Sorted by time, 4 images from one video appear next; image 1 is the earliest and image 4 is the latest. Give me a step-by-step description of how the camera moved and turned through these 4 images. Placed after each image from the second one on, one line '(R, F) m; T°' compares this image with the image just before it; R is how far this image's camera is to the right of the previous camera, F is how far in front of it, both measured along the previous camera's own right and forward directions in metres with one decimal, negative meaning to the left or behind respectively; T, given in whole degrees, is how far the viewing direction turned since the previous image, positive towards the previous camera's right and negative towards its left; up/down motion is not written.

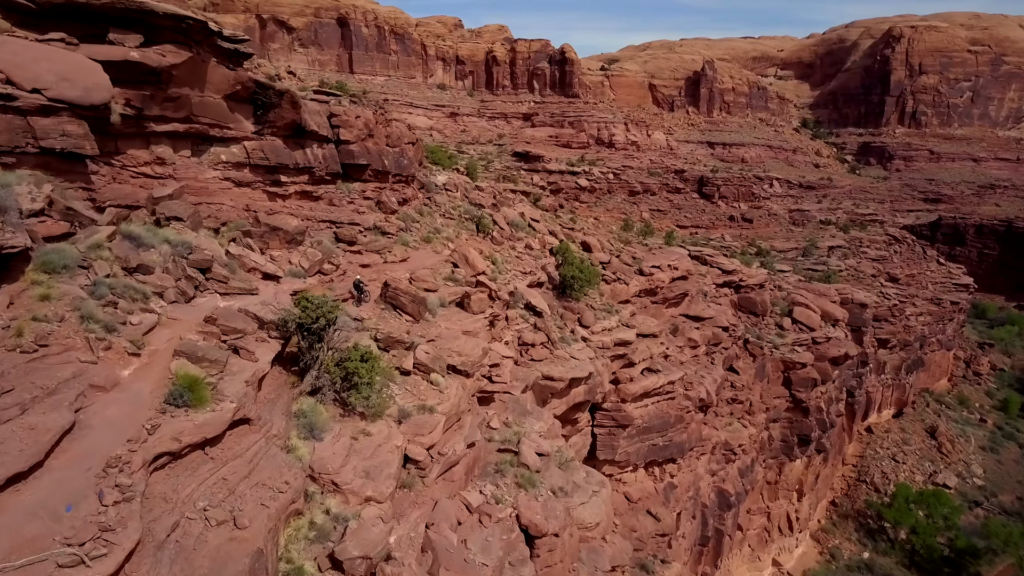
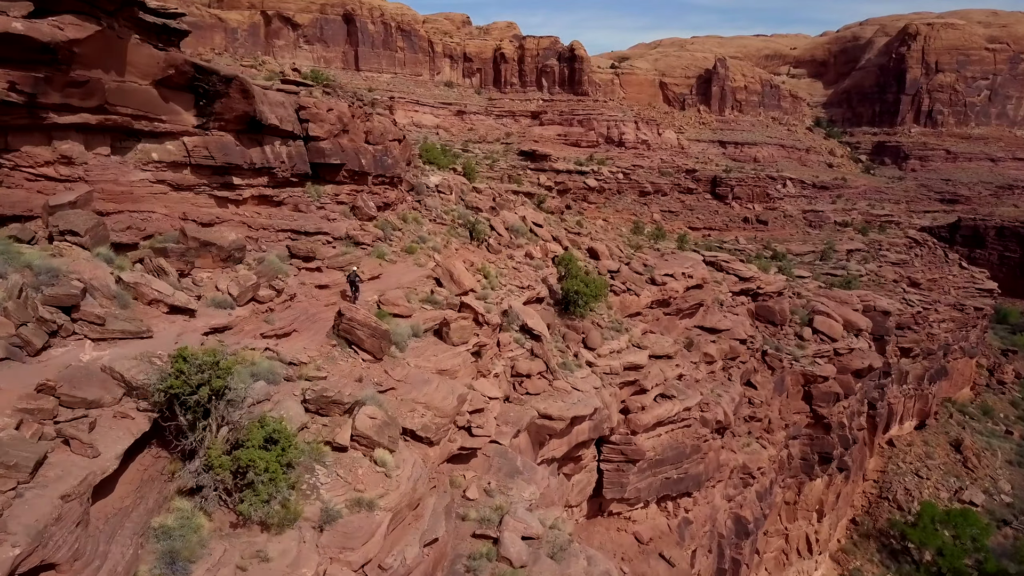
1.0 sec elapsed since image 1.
(+0.2, +1.4) m; -1°
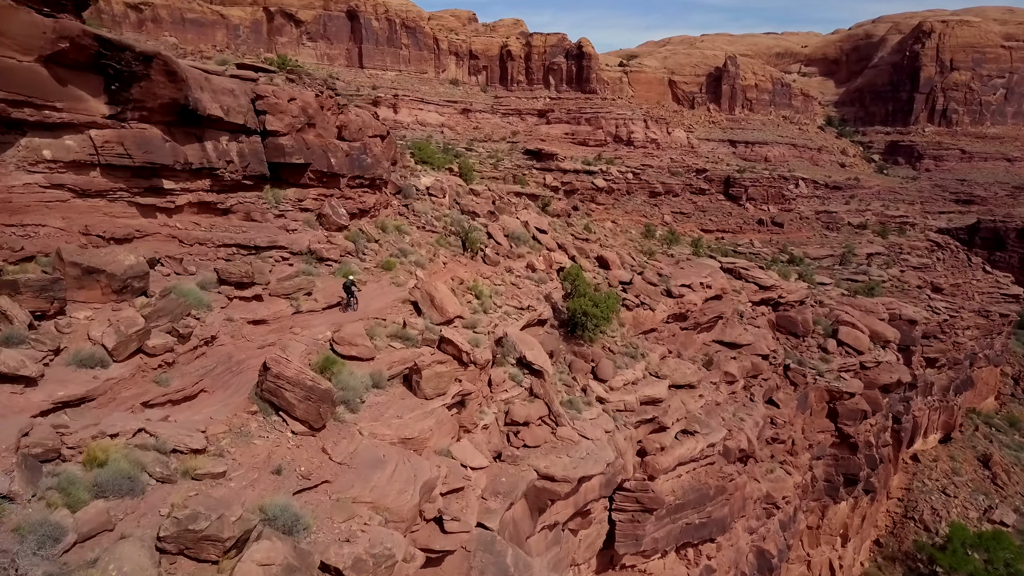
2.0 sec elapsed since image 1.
(+0.1, +1.6) m; -1°
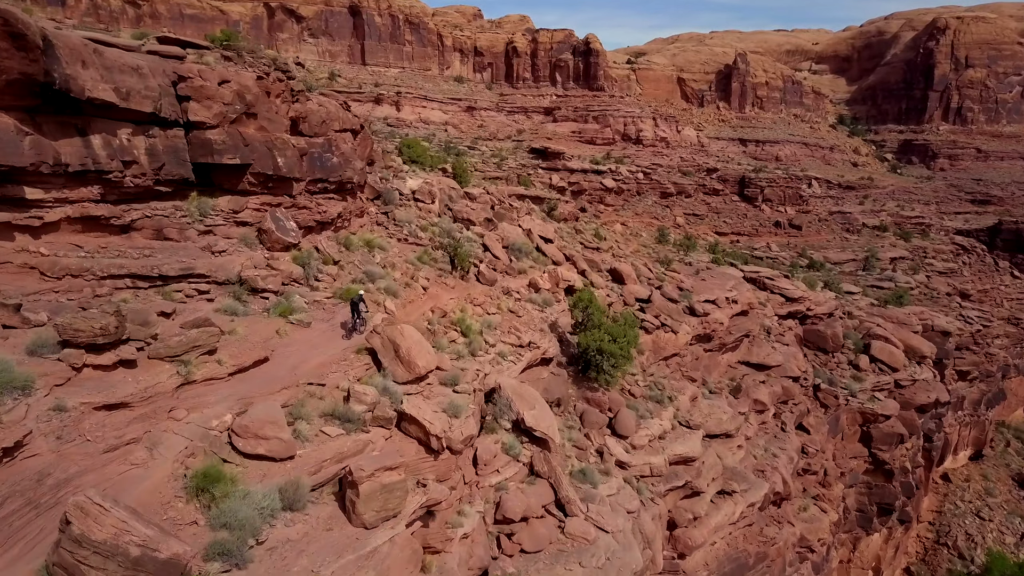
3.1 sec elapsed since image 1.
(+0.1, +1.9) m; 0°
